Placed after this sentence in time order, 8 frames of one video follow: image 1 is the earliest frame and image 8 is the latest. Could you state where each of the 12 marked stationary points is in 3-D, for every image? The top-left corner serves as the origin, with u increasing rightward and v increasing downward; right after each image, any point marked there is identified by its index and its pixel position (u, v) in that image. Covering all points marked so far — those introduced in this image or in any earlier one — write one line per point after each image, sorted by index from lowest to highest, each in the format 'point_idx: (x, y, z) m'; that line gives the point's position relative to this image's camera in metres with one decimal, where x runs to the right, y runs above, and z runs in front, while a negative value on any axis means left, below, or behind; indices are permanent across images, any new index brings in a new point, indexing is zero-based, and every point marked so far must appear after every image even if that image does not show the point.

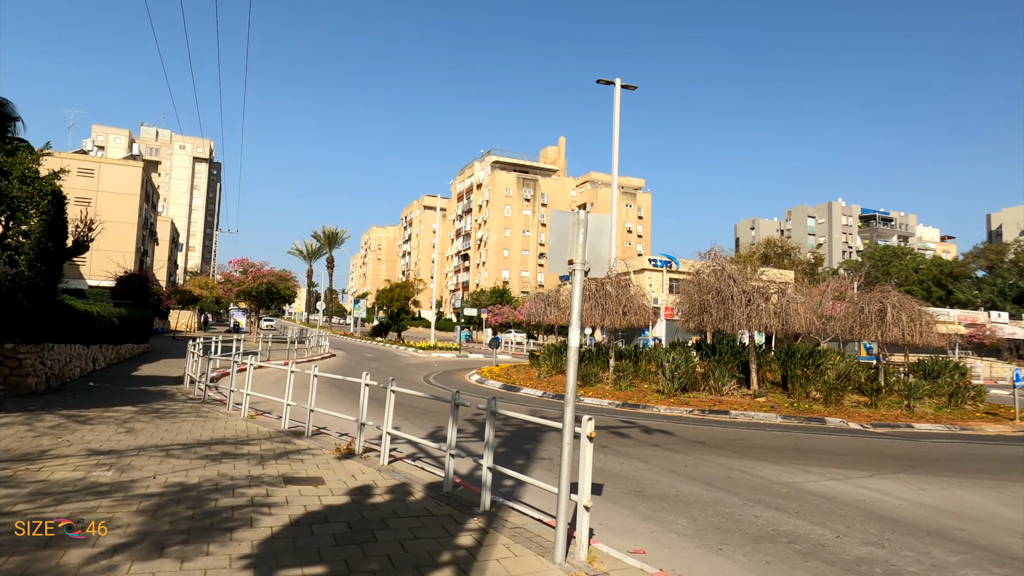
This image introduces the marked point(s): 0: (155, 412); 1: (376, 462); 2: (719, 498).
0: (-5.7, -2.0, +10.7) m
1: (-1.6, -2.1, +8.0) m
2: (+2.3, -2.3, +7.3) m
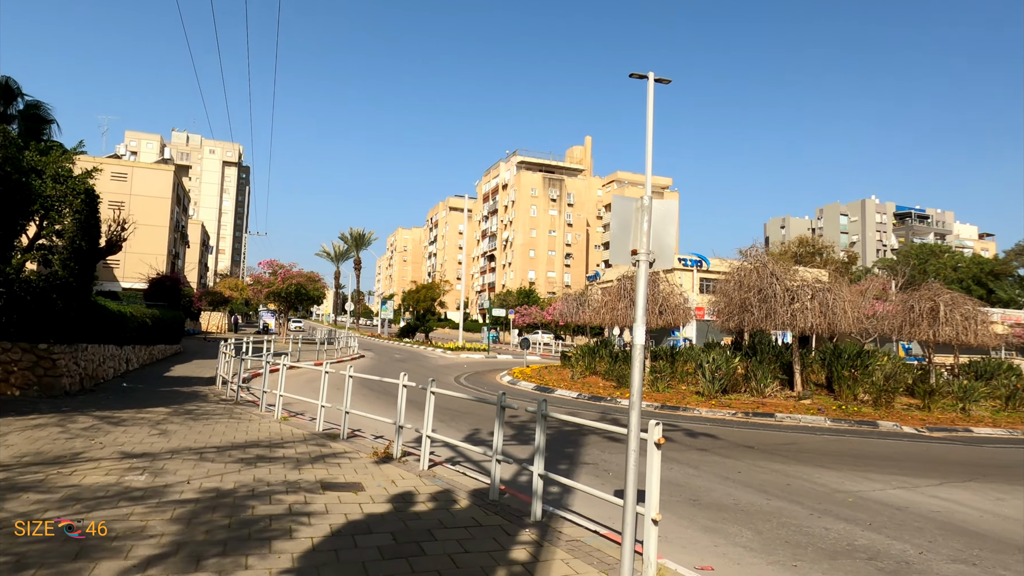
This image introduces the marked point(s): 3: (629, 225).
0: (-5.1, -2.0, +10.5) m
1: (-1.1, -2.1, +7.6) m
2: (+2.8, -2.3, +6.8) m
3: (+0.8, +0.4, +4.6) m
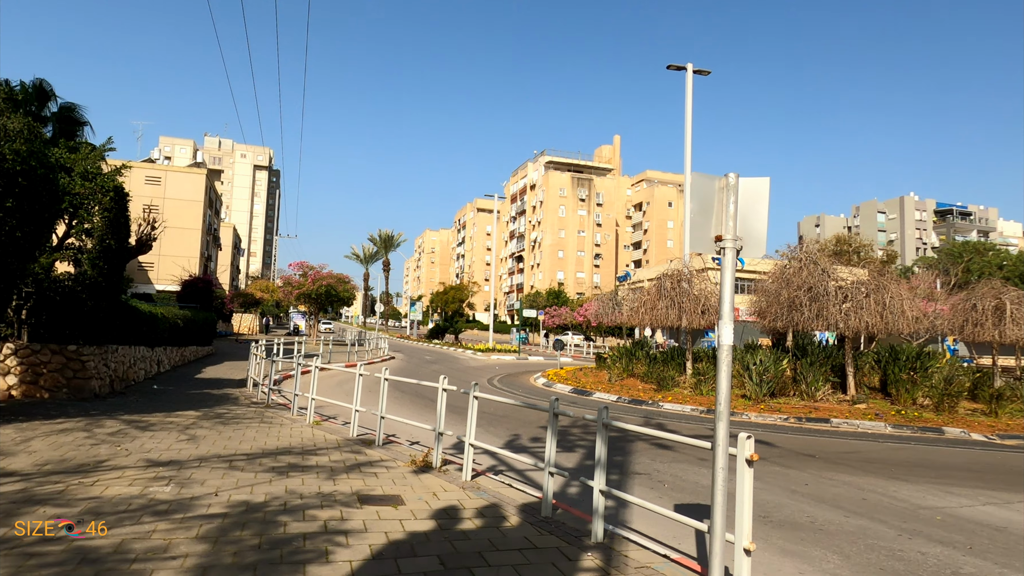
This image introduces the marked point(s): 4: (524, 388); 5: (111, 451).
0: (-4.5, -2.0, +10.1) m
1: (-0.6, -2.0, +7.1) m
2: (+3.3, -2.2, +6.1) m
3: (+1.2, +0.5, +4.0) m
4: (+0.4, -2.9, +19.6) m
5: (-4.3, -1.8, +7.2) m
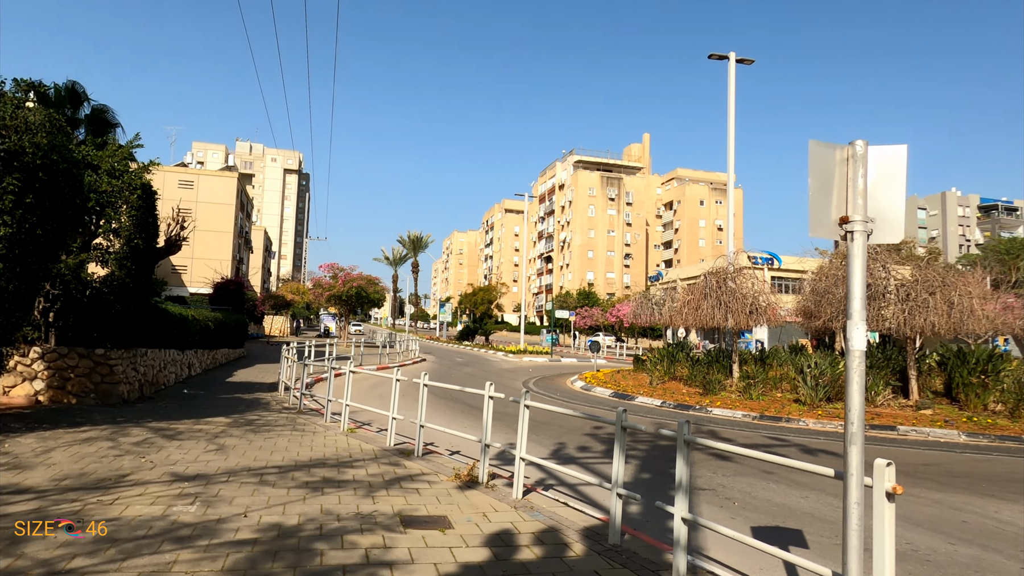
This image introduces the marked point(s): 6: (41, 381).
0: (-3.8, -2.0, +9.6) m
1: (0.0, -2.0, +6.4) m
2: (+3.8, -2.2, +5.3) m
3: (+1.6, +0.5, +3.3) m
4: (+1.4, -2.9, +18.9) m
5: (-3.8, -1.8, +6.7) m
6: (-7.3, -1.4, +10.3) m
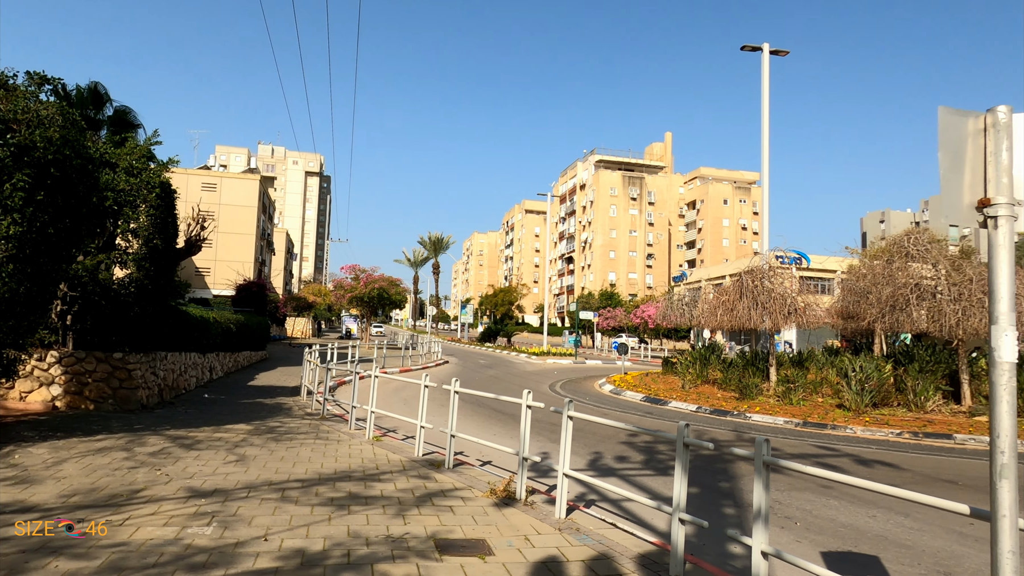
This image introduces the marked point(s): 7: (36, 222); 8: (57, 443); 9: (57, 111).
0: (-3.4, -2.0, +9.2) m
1: (+0.3, -2.0, +5.9) m
2: (+4.1, -2.2, +4.7) m
3: (+1.9, +0.5, +2.7) m
4: (+2.1, -3.0, +18.3) m
5: (-3.4, -1.8, +6.3) m
6: (-6.8, -1.5, +9.9) m
7: (-5.0, +0.7, +7.0) m
8: (-5.0, -1.7, +7.4) m
9: (-5.2, +2.0, +7.7) m
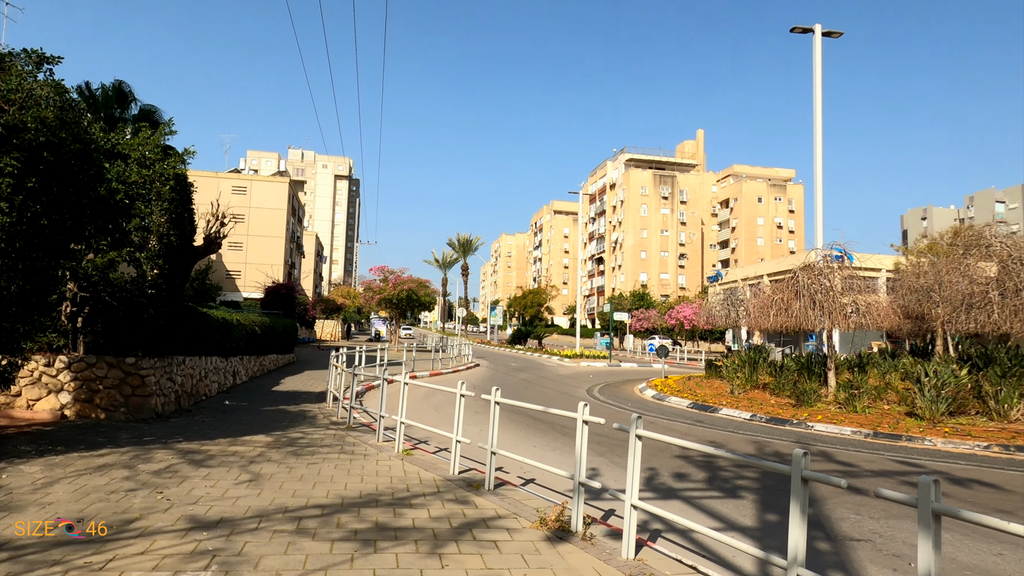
0: (-2.8, -2.0, +8.4) m
1: (+0.7, -1.9, +4.9) m
2: (+4.5, -2.1, +3.6) m
3: (+2.1, +0.6, +1.7) m
4: (+3.1, -2.9, +17.3) m
5: (-3.0, -1.8, +5.5) m
6: (-6.2, -1.5, +9.3) m
7: (-4.5, +0.7, +6.2) m
8: (-4.6, -1.7, +6.6) m
9: (-4.8, +2.0, +6.9) m
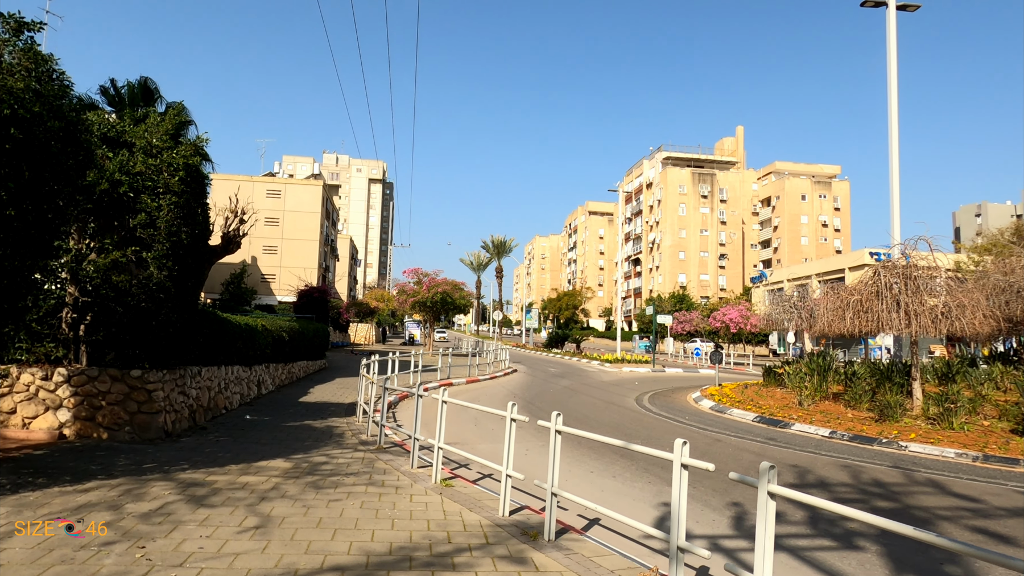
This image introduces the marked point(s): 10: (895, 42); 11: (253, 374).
0: (-2.2, -2.0, +7.2) m
1: (+1.2, -1.9, +3.6) m
2: (+4.8, -2.1, +2.0) m
3: (+2.4, +0.6, +0.3) m
4: (+4.1, -3.0, +15.8) m
5: (-2.5, -1.8, +4.3) m
6: (-5.5, -1.5, +8.2) m
7: (-4.0, +0.7, +5.1) m
8: (-4.0, -1.7, +5.5) m
9: (-4.2, +2.0, +5.9) m
10: (+9.2, +5.9, +15.9) m
11: (-5.2, -1.7, +13.3) m
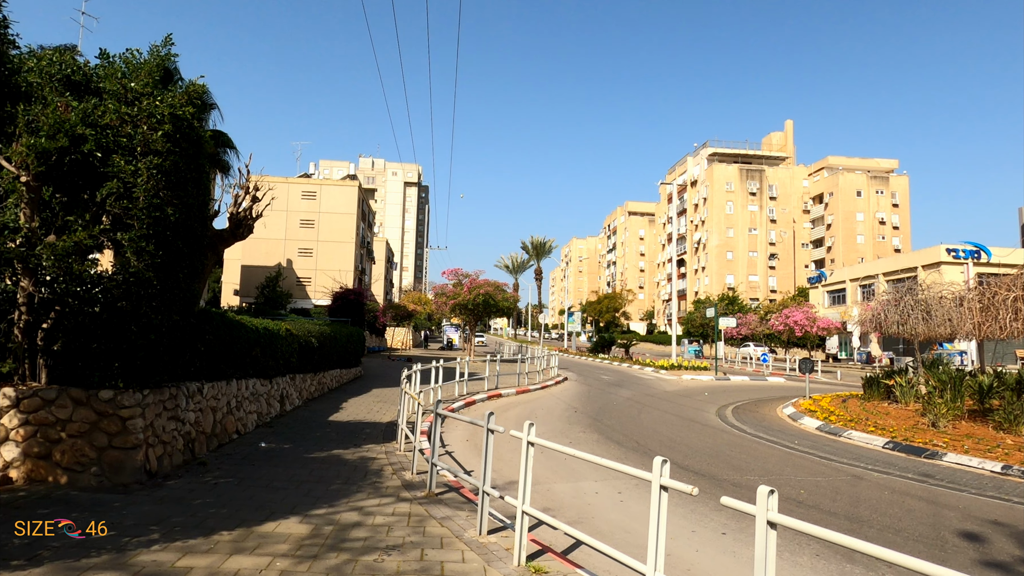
0: (-1.3, -1.9, +4.9) m
1: (+1.9, -1.8, +1.1) m
2: (+5.4, -1.9, -0.6) m
3: (+2.9, +0.8, -2.2) m
4: (+5.5, -2.9, +13.1) m
5: (-1.8, -1.7, +2.0) m
6: (-4.6, -1.5, +6.1) m
7: (-3.3, +0.8, +3.0) m
8: (-3.2, -1.6, +3.4) m
9: (-3.5, +2.1, +3.7) m
10: (+10.5, +6.0, +13.1) m
11: (-4.0, -1.7, +11.2) m
